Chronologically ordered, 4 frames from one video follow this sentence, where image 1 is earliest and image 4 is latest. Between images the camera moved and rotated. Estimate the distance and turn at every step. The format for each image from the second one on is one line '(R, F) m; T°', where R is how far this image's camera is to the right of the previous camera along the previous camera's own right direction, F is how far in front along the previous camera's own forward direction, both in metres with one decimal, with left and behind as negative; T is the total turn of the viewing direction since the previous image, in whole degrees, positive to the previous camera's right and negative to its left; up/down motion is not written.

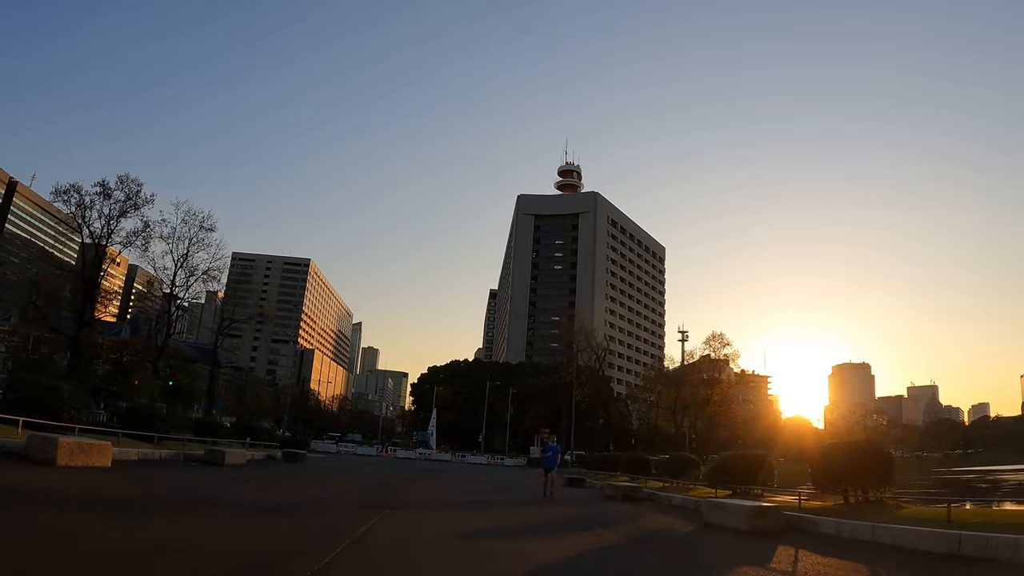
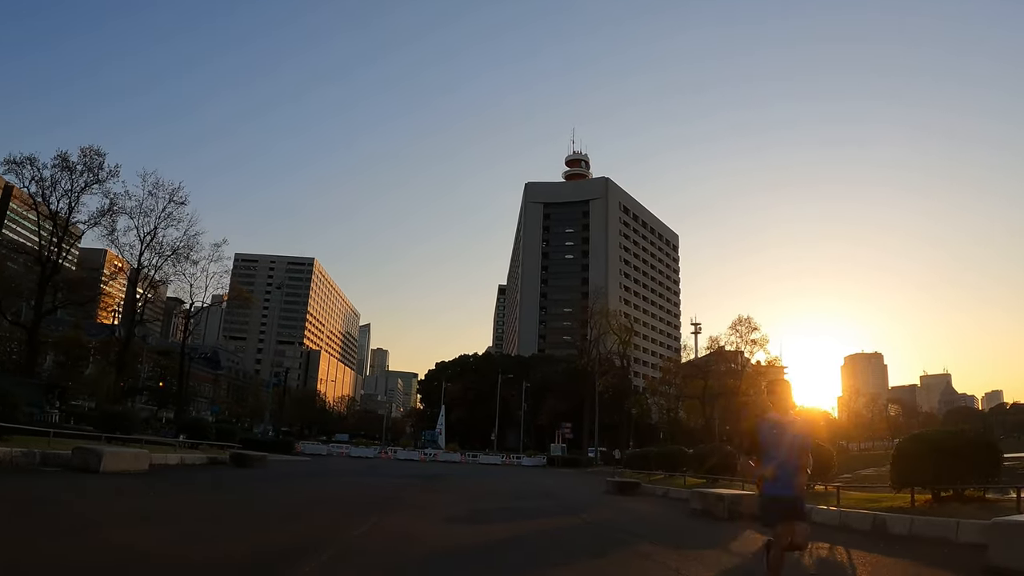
(-0.2, +3.8) m; -1°
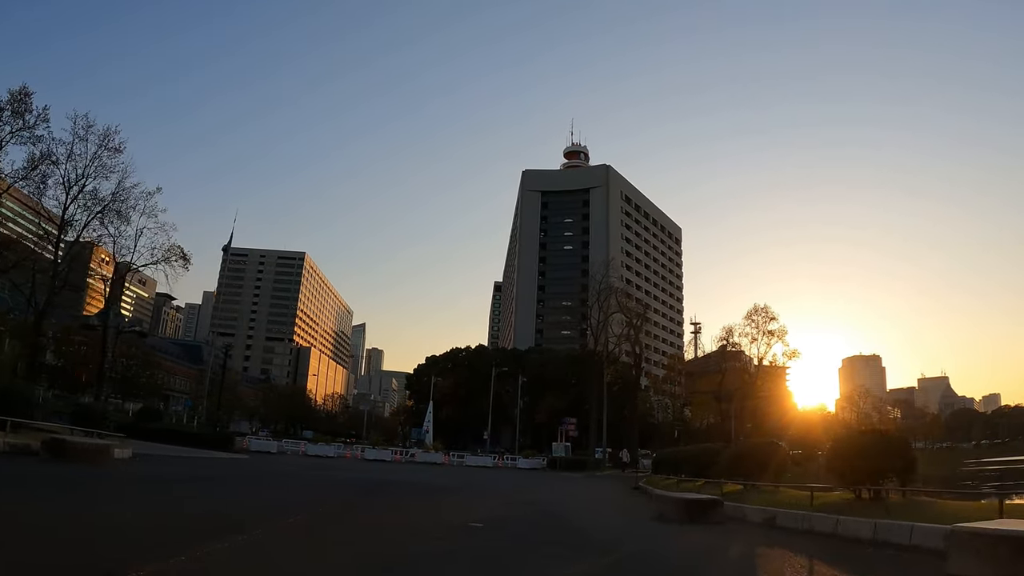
(0.0, +4.3) m; 0°
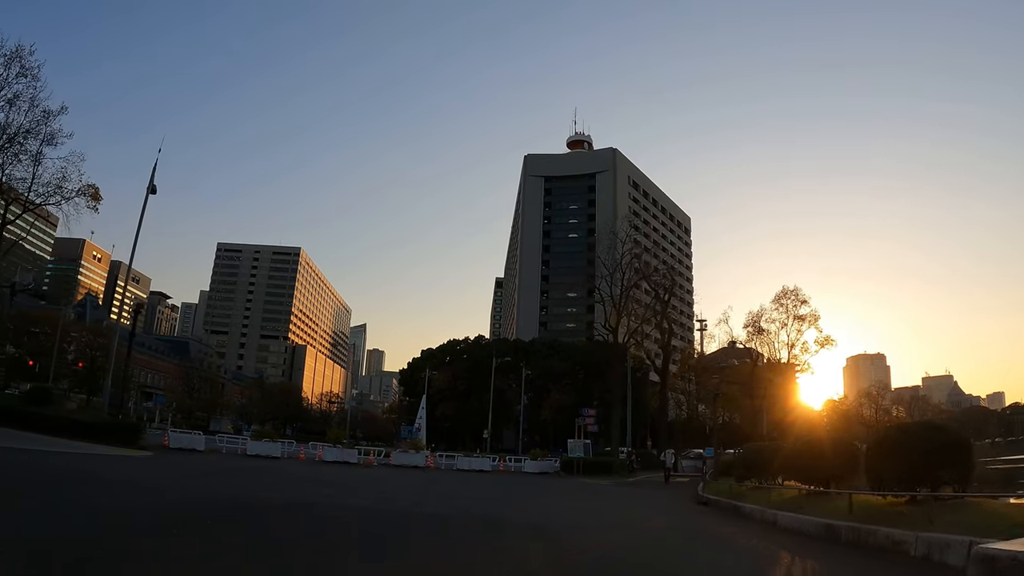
(-0.1, +4.6) m; 0°
